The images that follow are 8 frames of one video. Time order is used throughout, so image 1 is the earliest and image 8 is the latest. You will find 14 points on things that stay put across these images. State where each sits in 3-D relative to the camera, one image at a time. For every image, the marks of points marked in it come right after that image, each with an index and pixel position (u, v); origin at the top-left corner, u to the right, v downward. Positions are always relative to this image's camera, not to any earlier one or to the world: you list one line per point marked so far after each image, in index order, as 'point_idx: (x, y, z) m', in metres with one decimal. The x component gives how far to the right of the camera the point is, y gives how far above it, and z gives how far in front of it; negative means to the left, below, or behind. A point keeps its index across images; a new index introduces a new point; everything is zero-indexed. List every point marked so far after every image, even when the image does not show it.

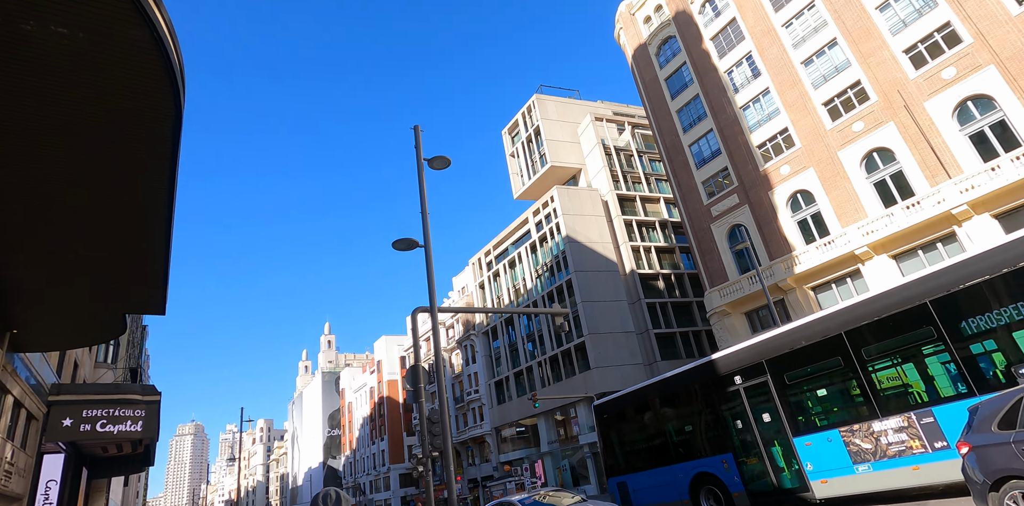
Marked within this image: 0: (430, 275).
0: (-1.7, -0.4, +11.3) m
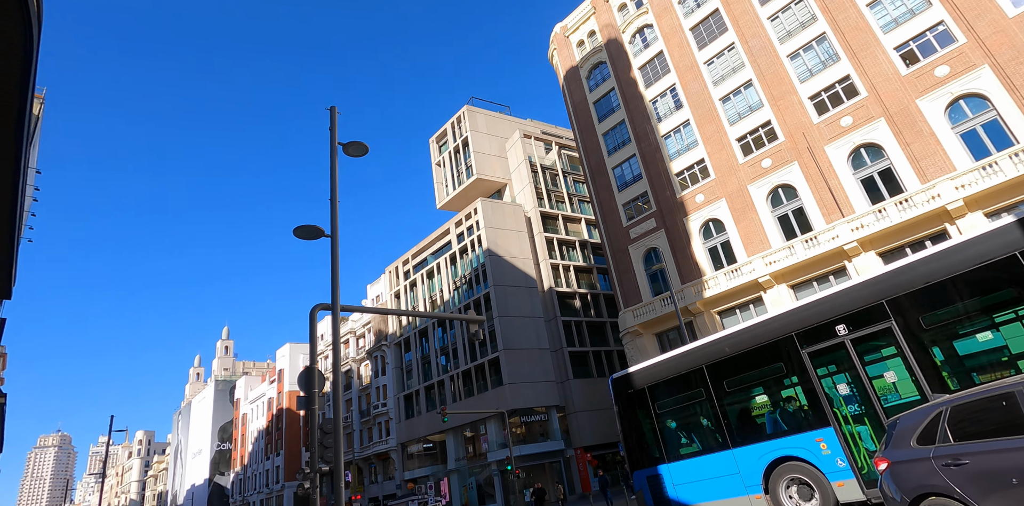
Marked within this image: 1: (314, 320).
0: (-3.3, -0.3, +10.4) m
1: (-3.5, -1.2, +9.9) m
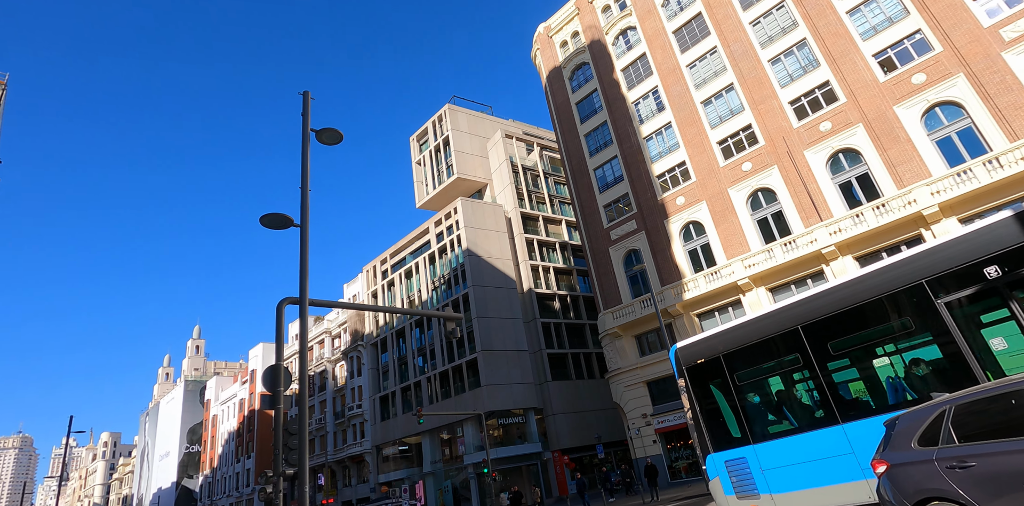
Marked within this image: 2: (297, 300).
0: (-3.7, -0.1, +9.9) m
1: (-3.9, -1.0, +9.4) m
2: (-3.7, -0.8, +9.7) m
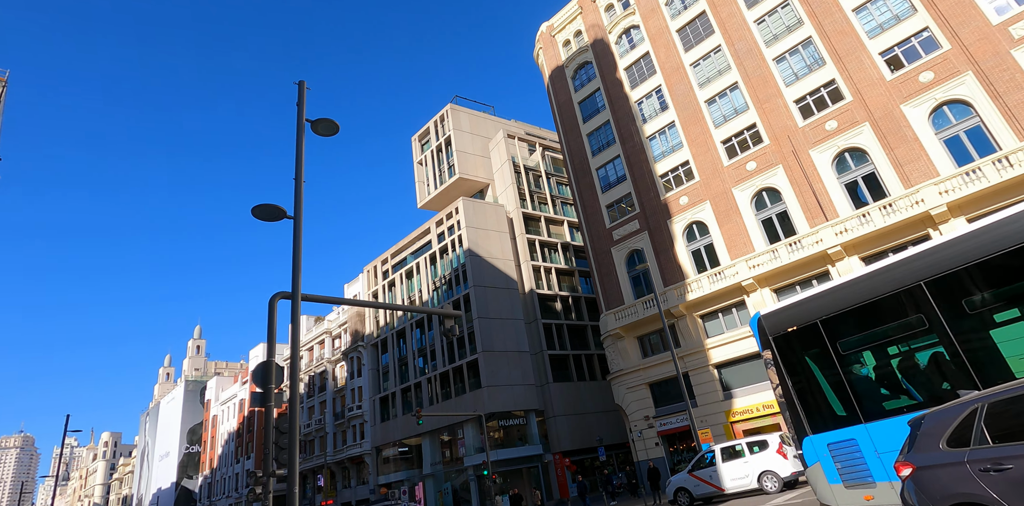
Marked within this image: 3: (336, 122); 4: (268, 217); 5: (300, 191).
0: (-3.6, 0.0, +9.6) m
1: (-3.9, -0.9, +9.1) m
2: (-3.7, -0.7, +9.4) m
3: (-3.3, +2.5, +10.5) m
4: (-3.8, +0.6, +8.8) m
5: (-3.7, +1.1, +9.8) m
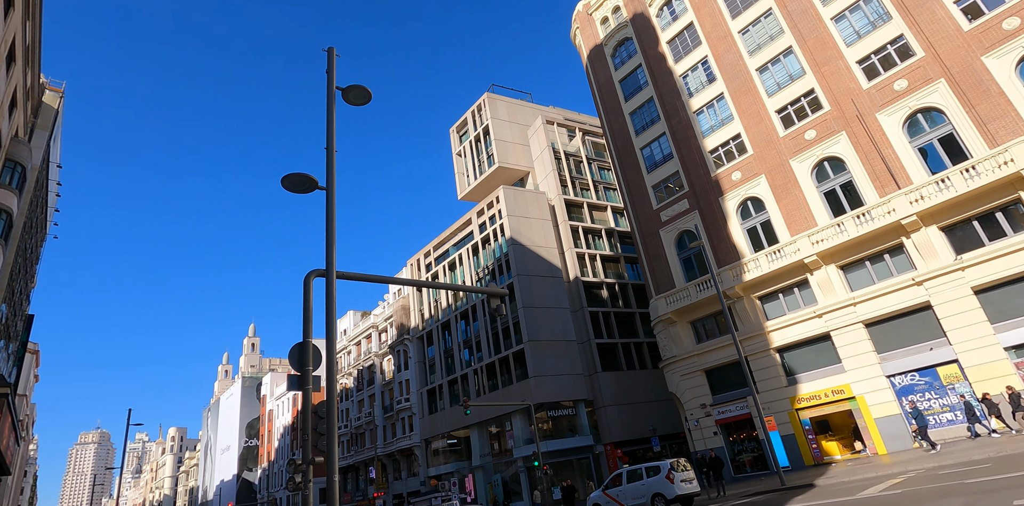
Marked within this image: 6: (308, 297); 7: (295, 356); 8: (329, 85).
0: (-2.9, +0.4, +8.9) m
1: (-3.2, -0.5, +8.5) m
2: (-3.0, -0.3, +8.8) m
3: (-2.6, +2.9, +9.8) m
4: (-3.2, +1.0, +8.2) m
5: (-3.0, +1.5, +9.1) m
6: (-3.1, -0.7, +8.5) m
7: (-3.2, -1.5, +8.1) m
8: (-3.2, +2.9, +9.6) m
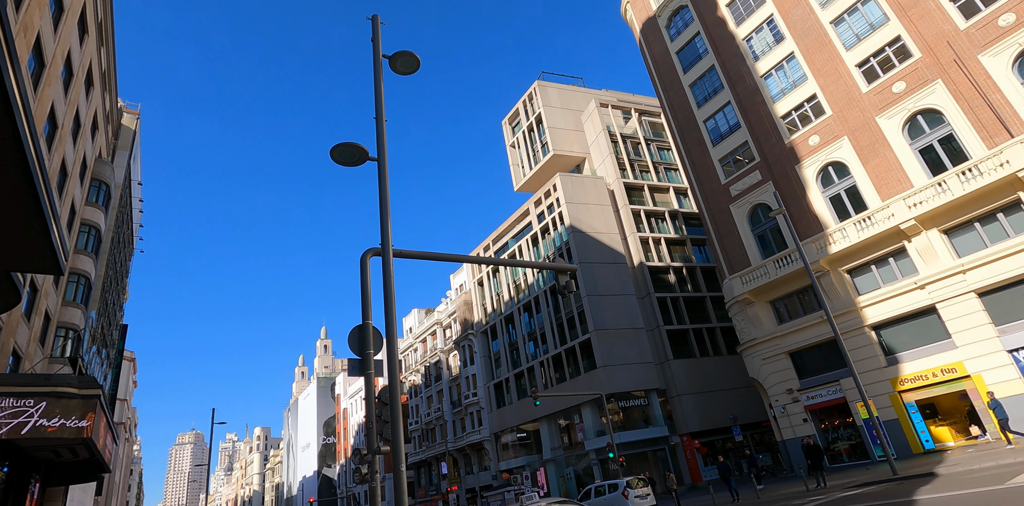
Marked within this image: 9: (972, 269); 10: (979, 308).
0: (-2.0, +0.7, +8.3) m
1: (-2.2, -0.2, +7.9) m
2: (-2.0, 0.0, +8.2) m
3: (-1.7, +3.2, +9.1) m
4: (-2.3, +1.3, +7.6) m
5: (-2.1, +1.8, +8.5) m
6: (-2.2, -0.4, +7.9) m
7: (-2.2, -1.2, +7.5) m
8: (-2.3, +3.2, +9.0) m
9: (+16.6, -0.6, +20.0) m
10: (+16.7, -2.0, +19.8) m
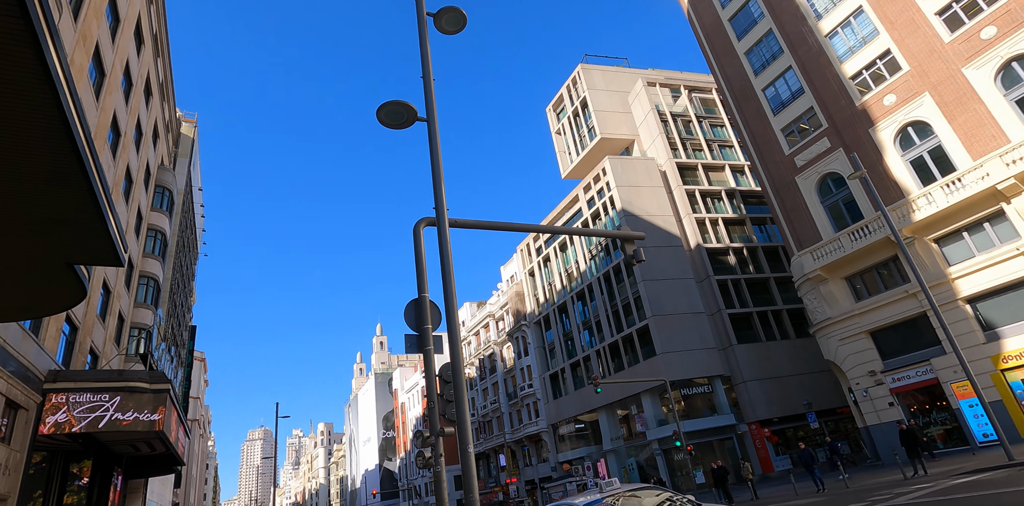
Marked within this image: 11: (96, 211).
0: (-1.1, +1.1, +7.7) m
1: (-1.3, +0.2, +7.4) m
2: (-1.1, +0.4, +7.6) m
3: (-0.9, +3.7, +8.5) m
4: (-1.6, +1.7, +7.0) m
5: (-1.3, +2.3, +7.9) m
6: (-1.3, +0.1, +7.3) m
7: (-1.3, -0.8, +7.0) m
8: (-1.5, +3.7, +8.4) m
9: (+18.4, +0.8, +17.7) m
10: (+18.5, -0.7, +17.5) m
11: (-7.8, +0.8, +10.4) m
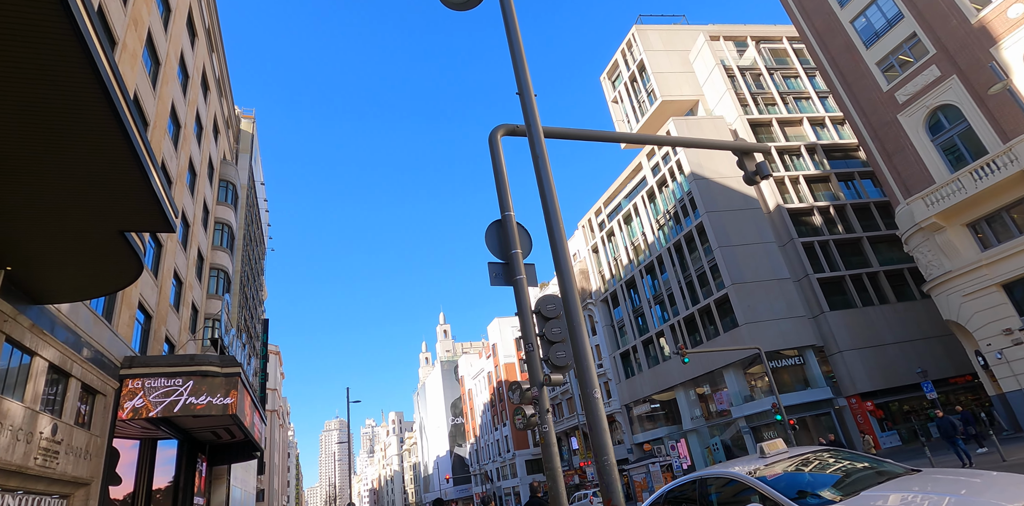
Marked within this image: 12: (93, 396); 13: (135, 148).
0: (0.0, +2.1, +6.2) m
1: (-0.2, +1.1, +5.9) m
2: (0.0, +1.4, +6.1) m
3: (+0.1, +4.7, +6.9) m
4: (-0.6, +2.6, +5.5) m
5: (-0.2, +3.2, +6.4) m
6: (-0.2, +1.0, +5.9) m
7: (-0.2, +0.1, +5.5) m
8: (-0.5, +4.6, +6.9) m
9: (+20.4, +3.0, +14.2) m
10: (+20.6, +1.6, +14.0) m
11: (-6.4, +1.4, +9.6) m
12: (-12.3, -4.2, +16.1) m
13: (-6.1, +1.9, +8.9) m
